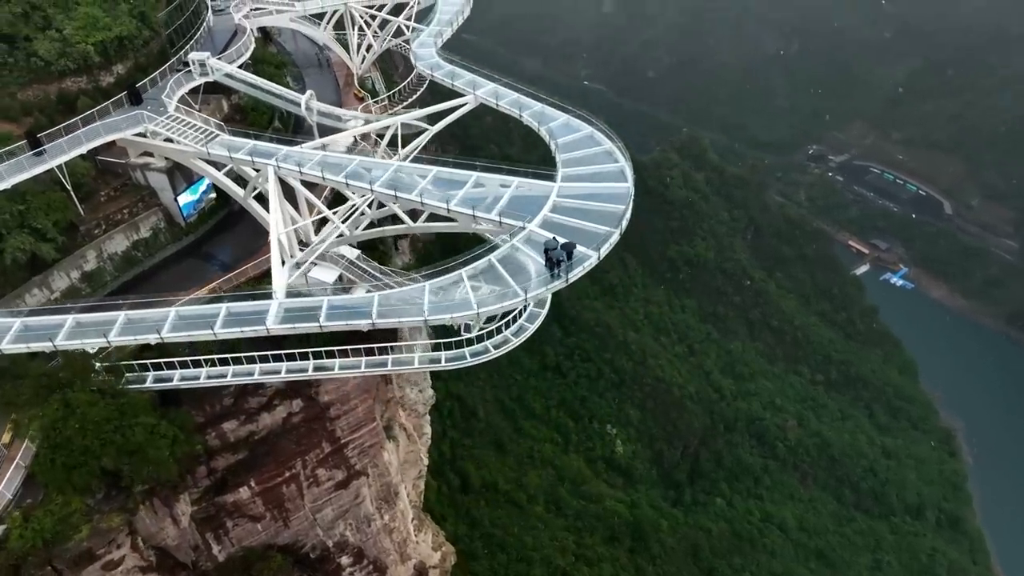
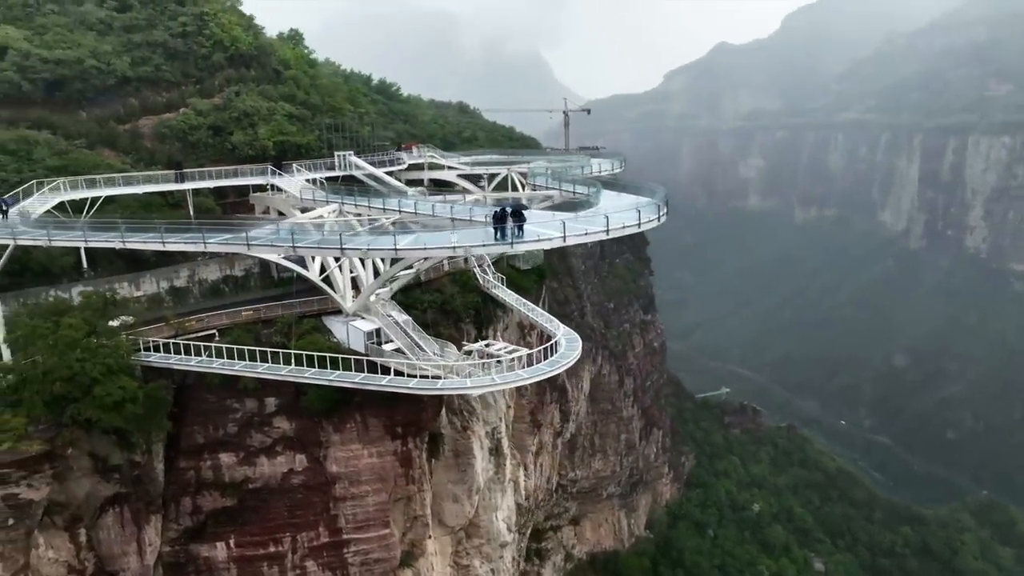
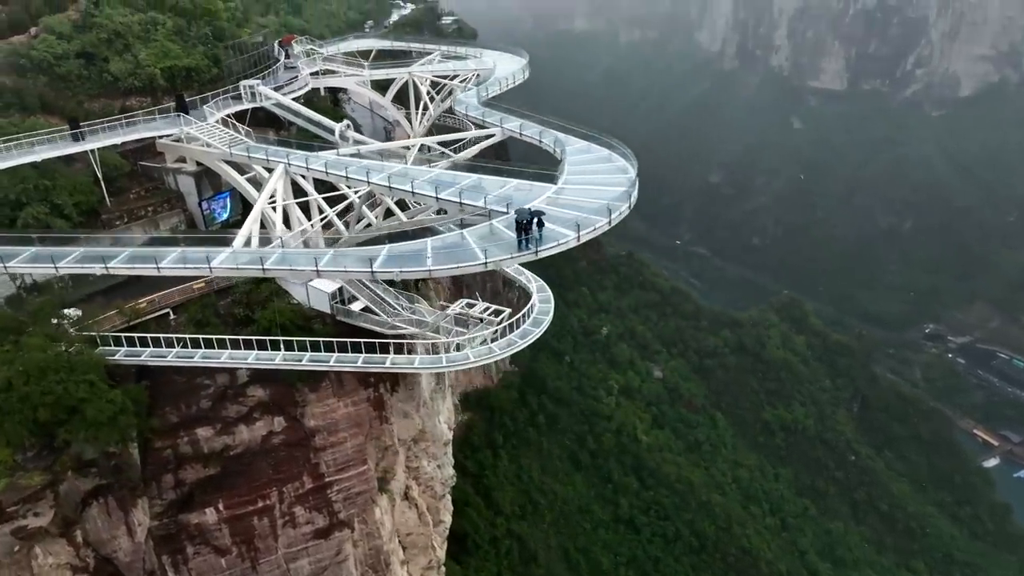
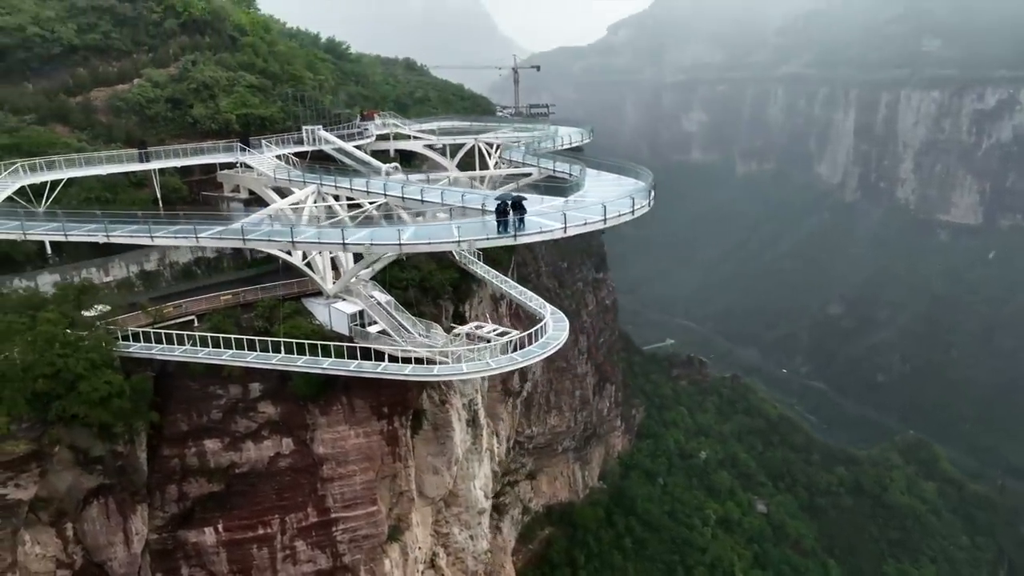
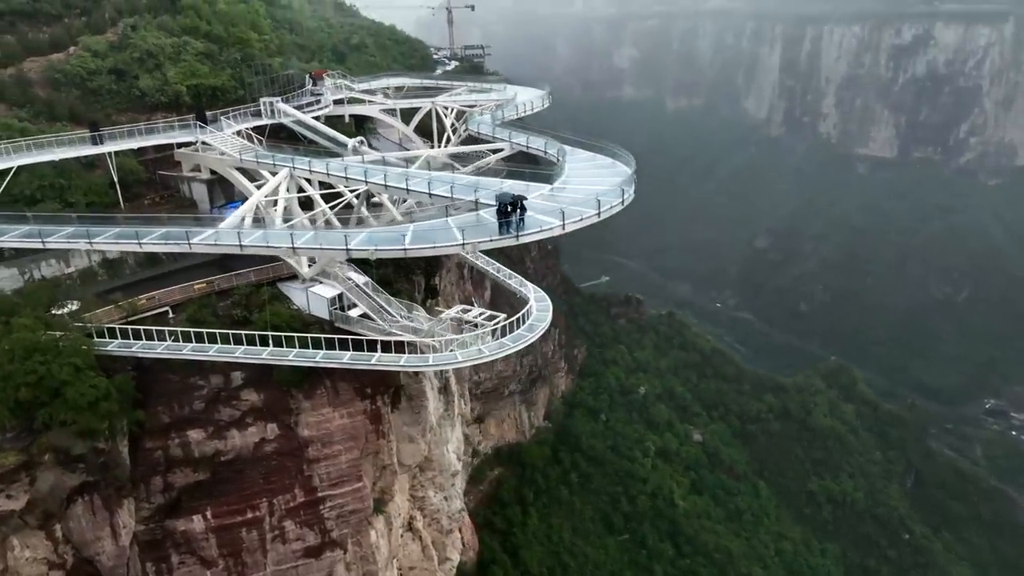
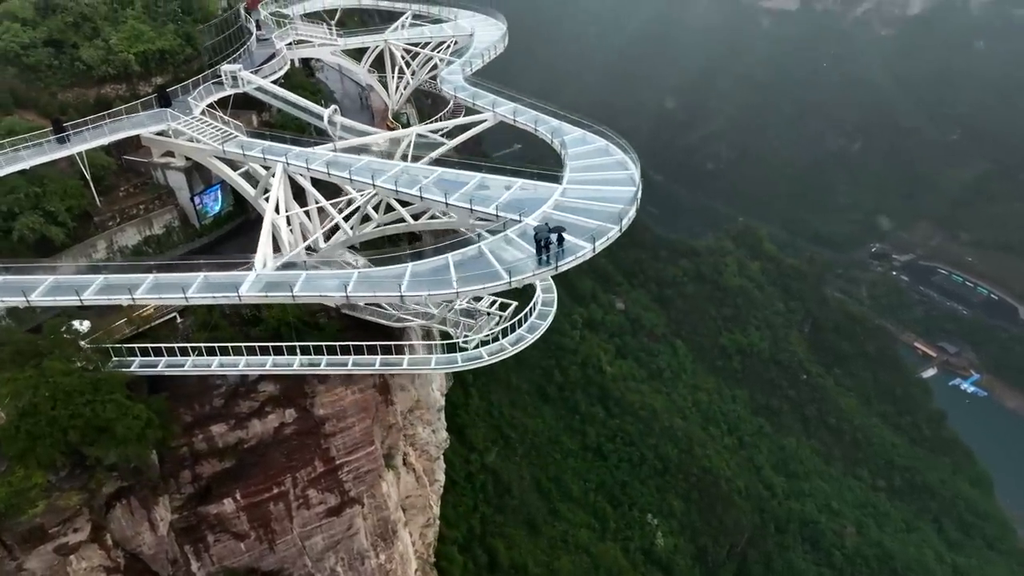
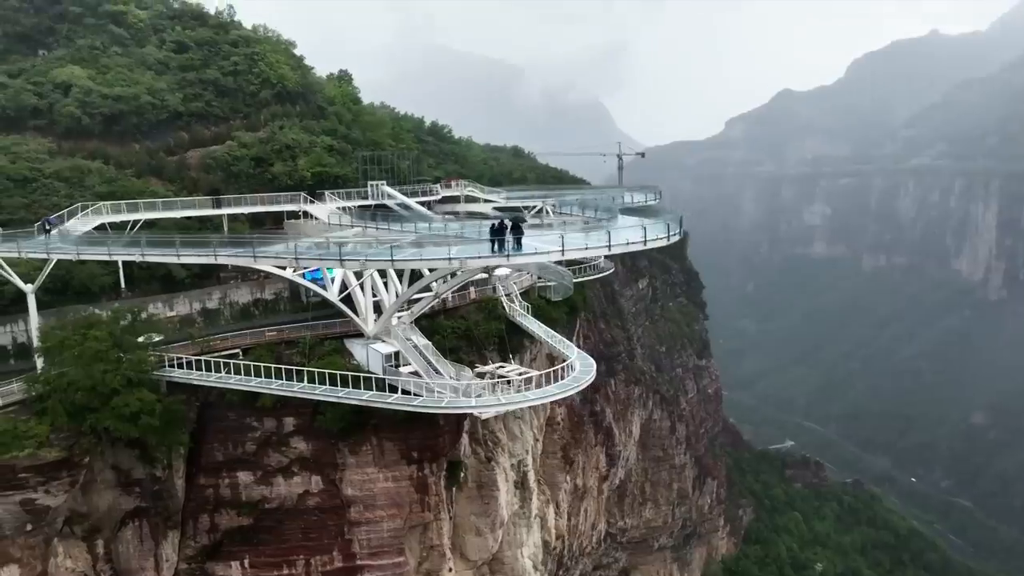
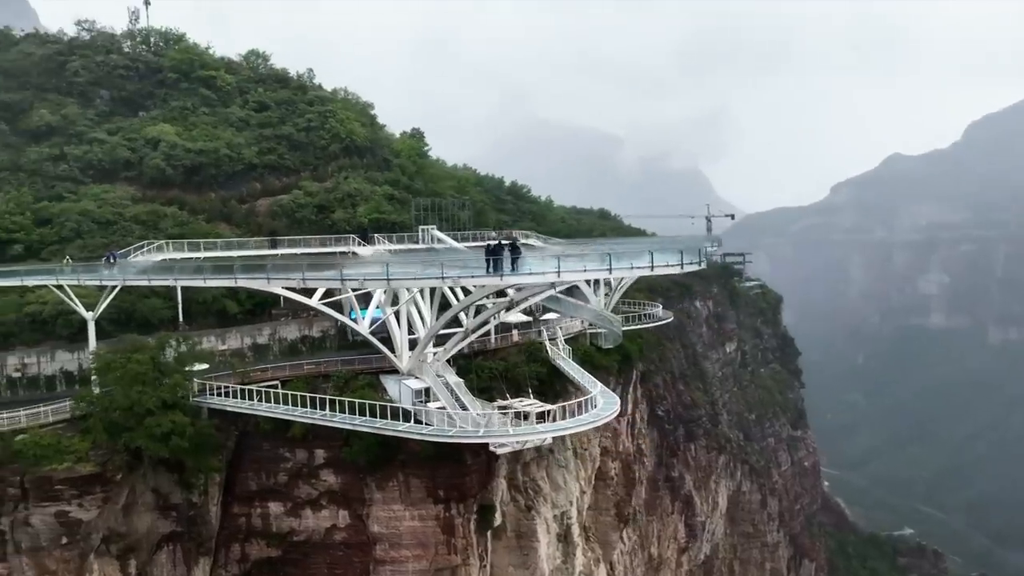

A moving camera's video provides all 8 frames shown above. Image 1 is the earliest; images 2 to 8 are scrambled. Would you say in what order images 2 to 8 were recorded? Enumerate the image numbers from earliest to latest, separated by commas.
6, 3, 5, 4, 2, 7, 8
